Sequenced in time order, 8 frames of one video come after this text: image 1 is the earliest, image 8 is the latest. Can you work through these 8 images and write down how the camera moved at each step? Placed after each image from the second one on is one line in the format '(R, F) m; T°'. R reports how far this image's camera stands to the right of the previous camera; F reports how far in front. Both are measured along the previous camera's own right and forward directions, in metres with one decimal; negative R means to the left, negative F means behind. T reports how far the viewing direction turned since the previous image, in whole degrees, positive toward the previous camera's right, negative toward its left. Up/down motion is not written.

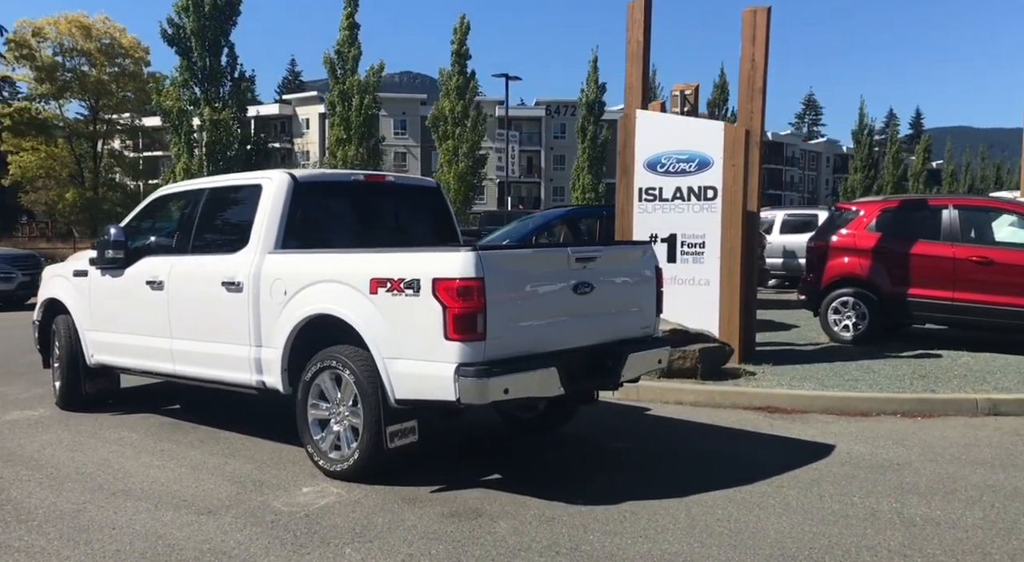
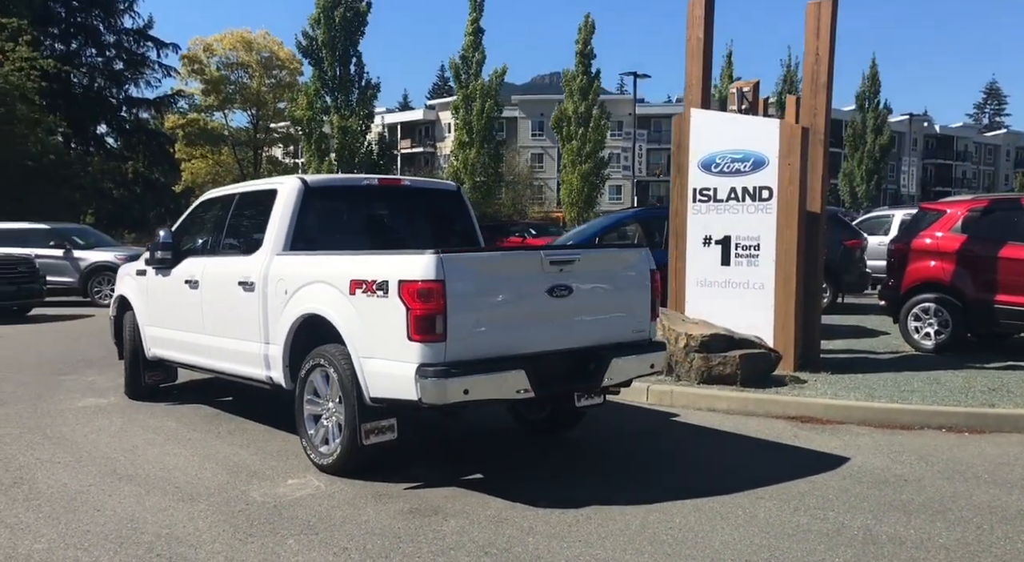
(+1.1, 0.0) m; -9°
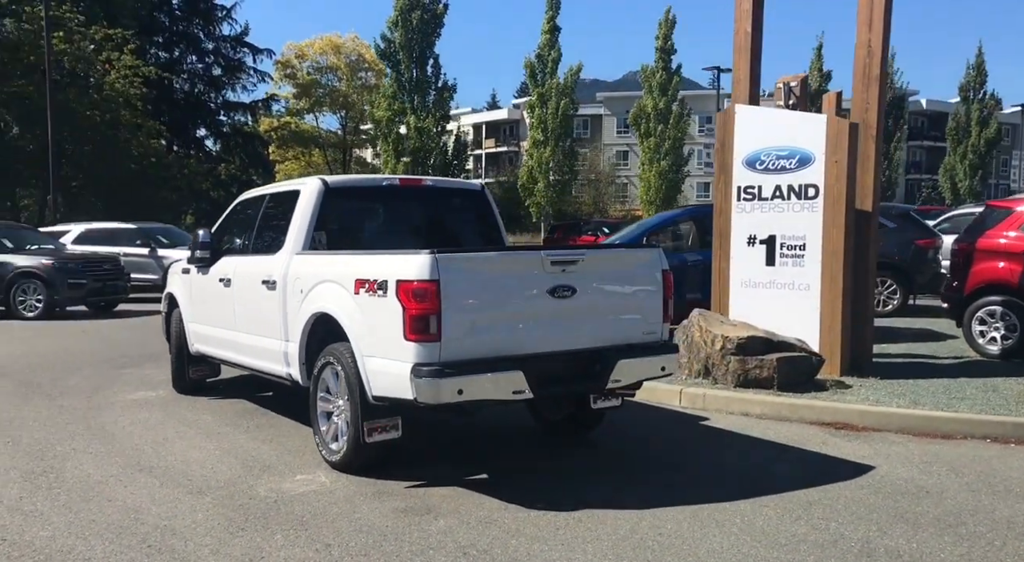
(+0.6, +0.1) m; -6°
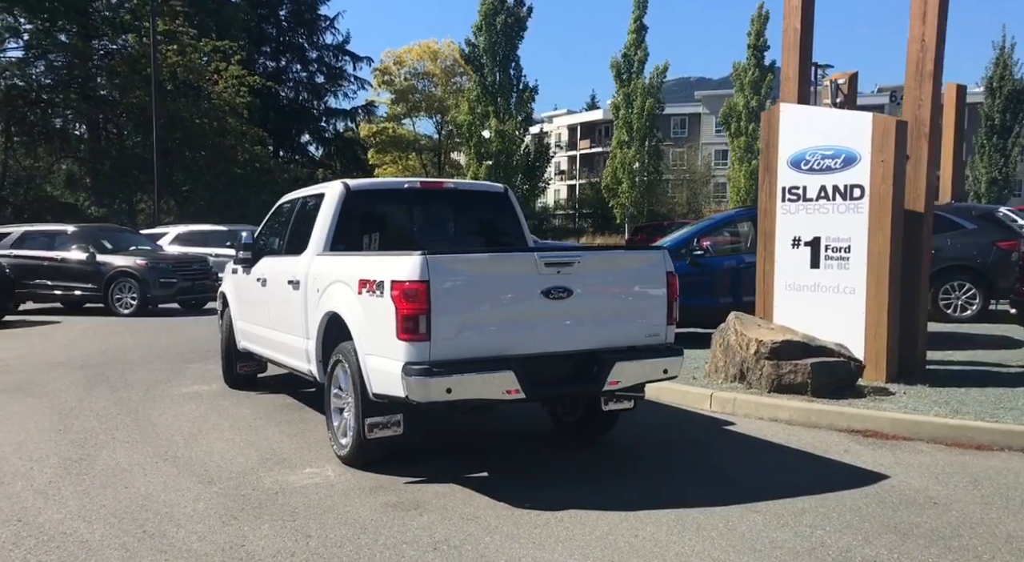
(+0.7, 0.0) m; -6°
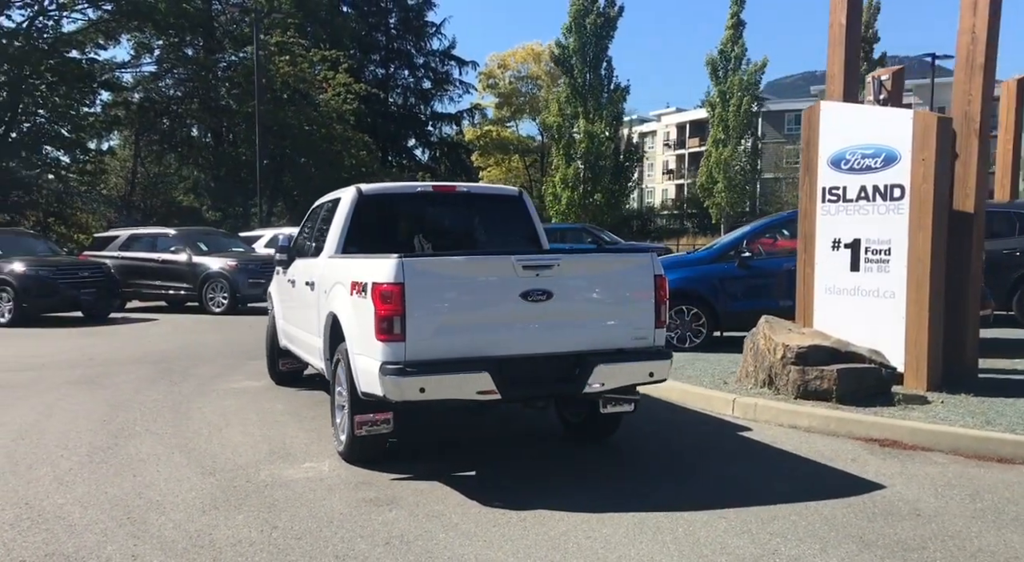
(+0.9, 0.0) m; -7°
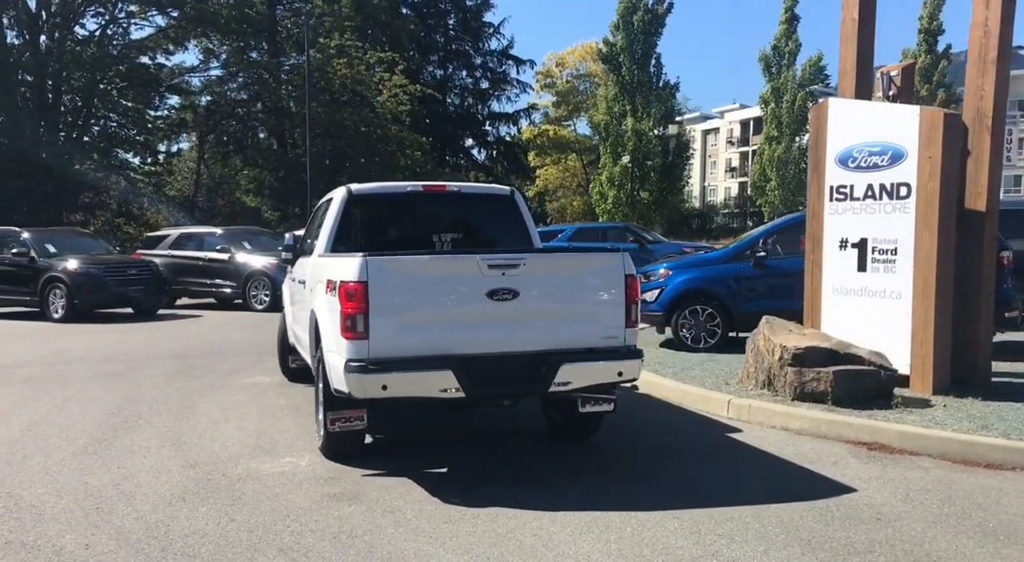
(+0.6, 0.0) m; -4°
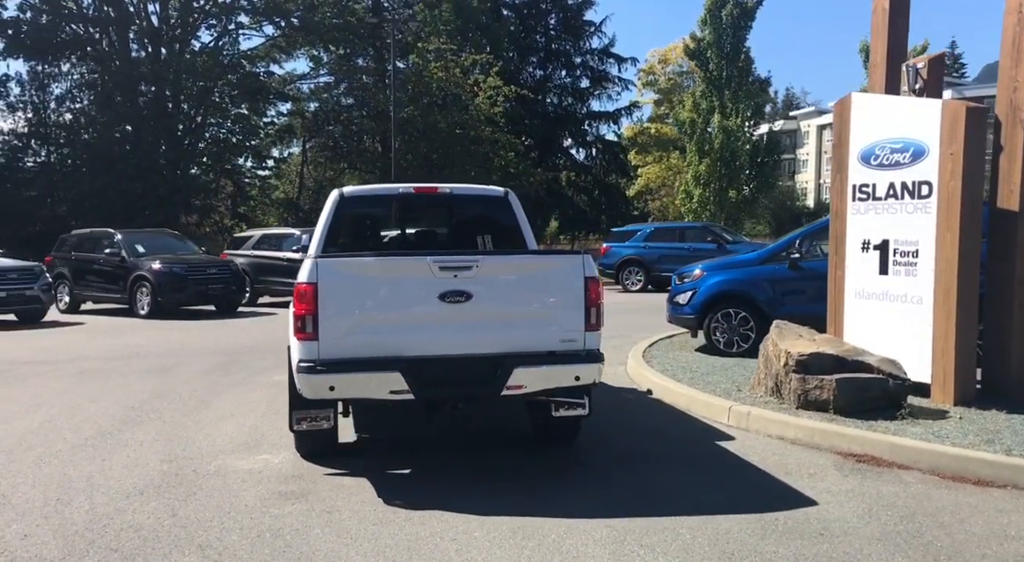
(+1.0, +0.1) m; -7°
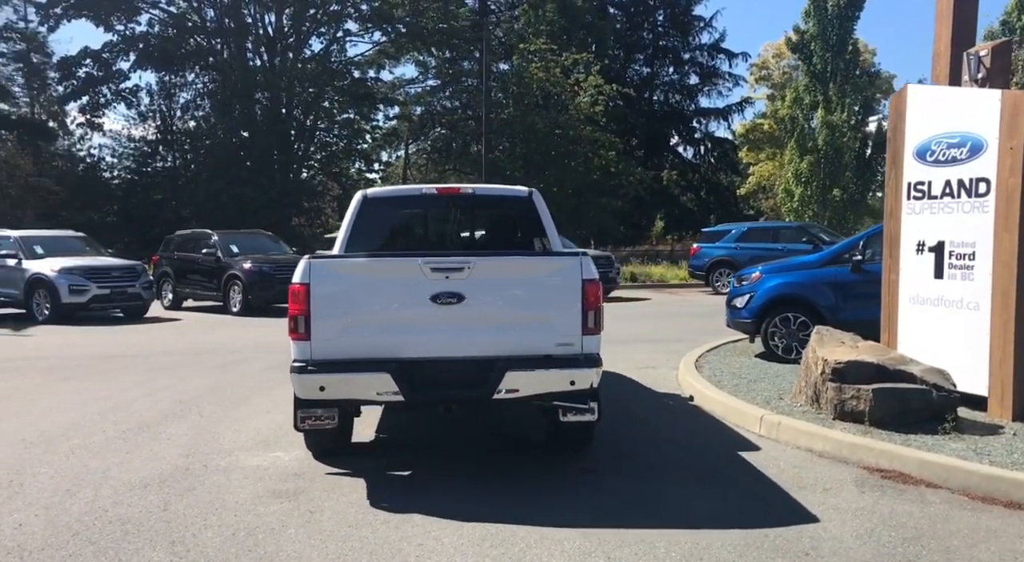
(+0.8, +0.2) m; -7°
